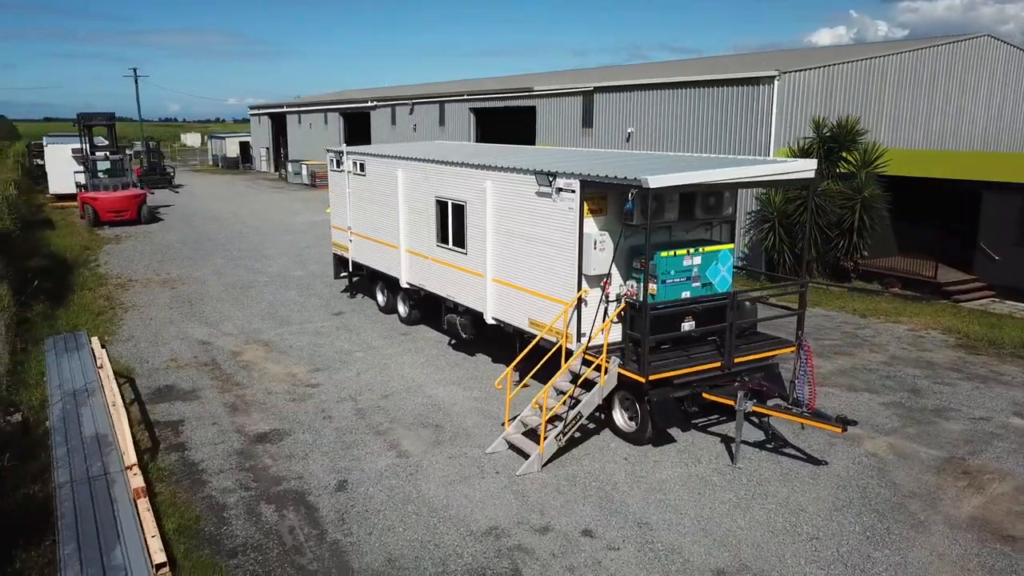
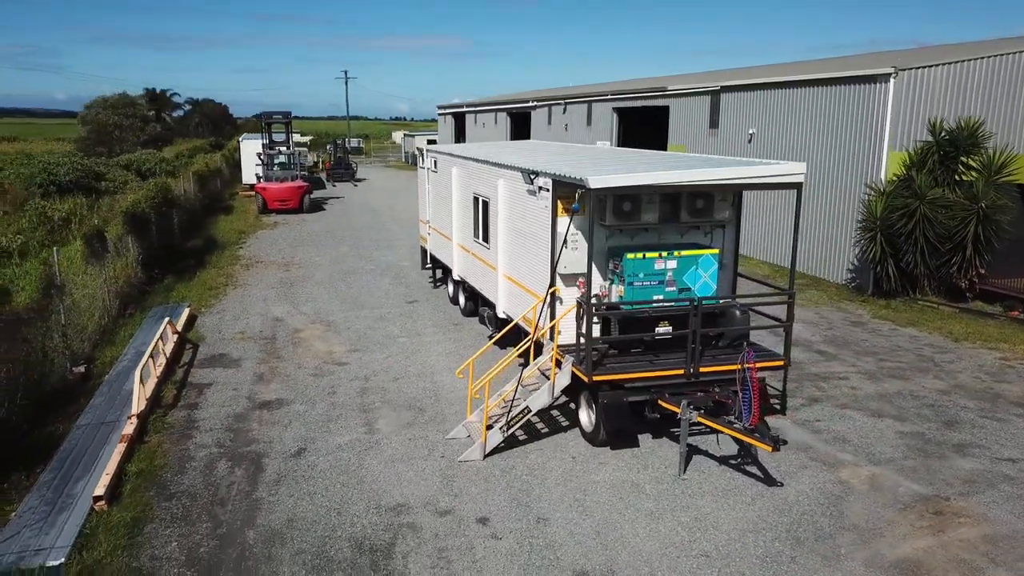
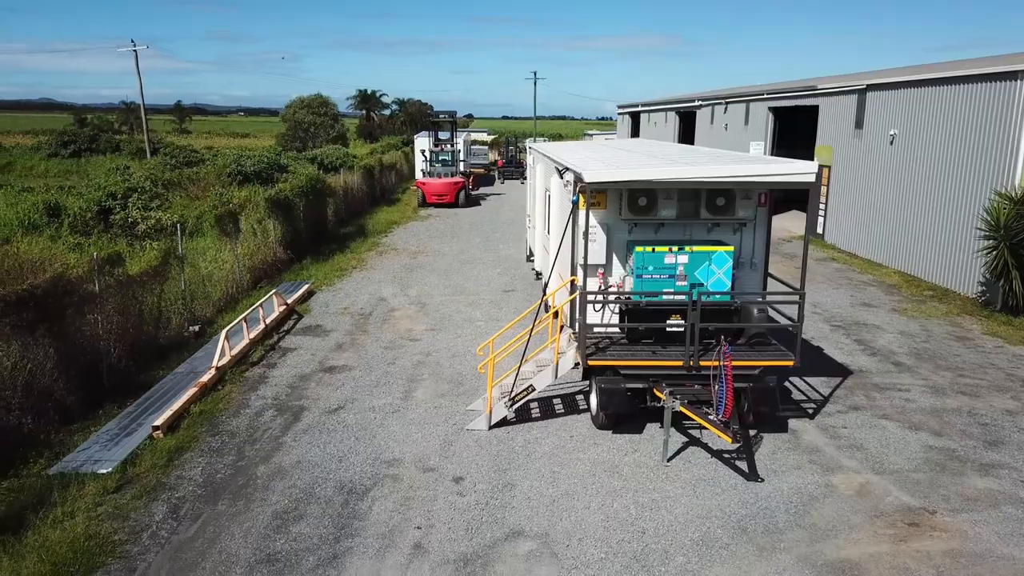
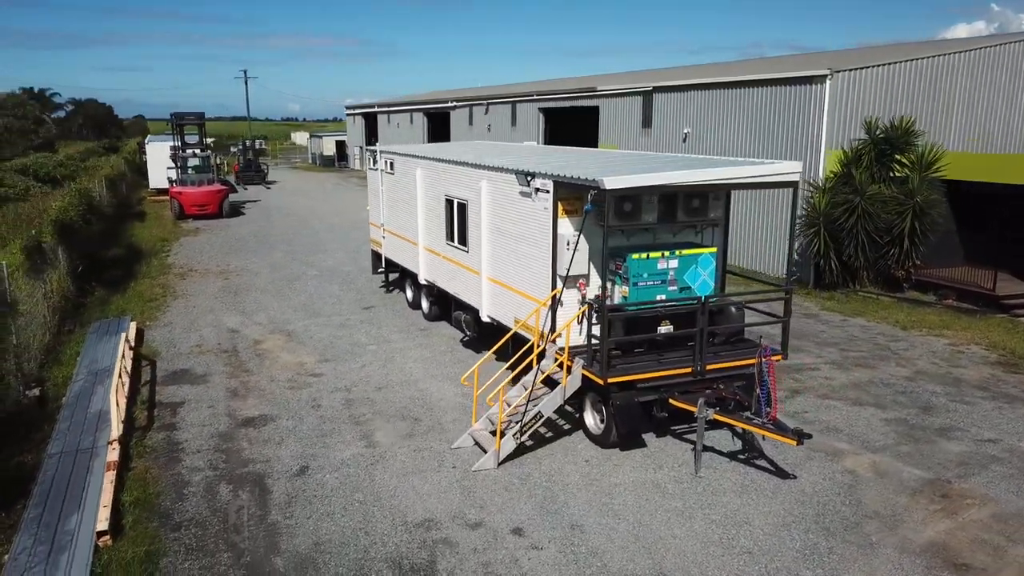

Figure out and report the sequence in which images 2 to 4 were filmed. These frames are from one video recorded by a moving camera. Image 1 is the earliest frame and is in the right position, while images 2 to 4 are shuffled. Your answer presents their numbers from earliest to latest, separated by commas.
4, 2, 3
